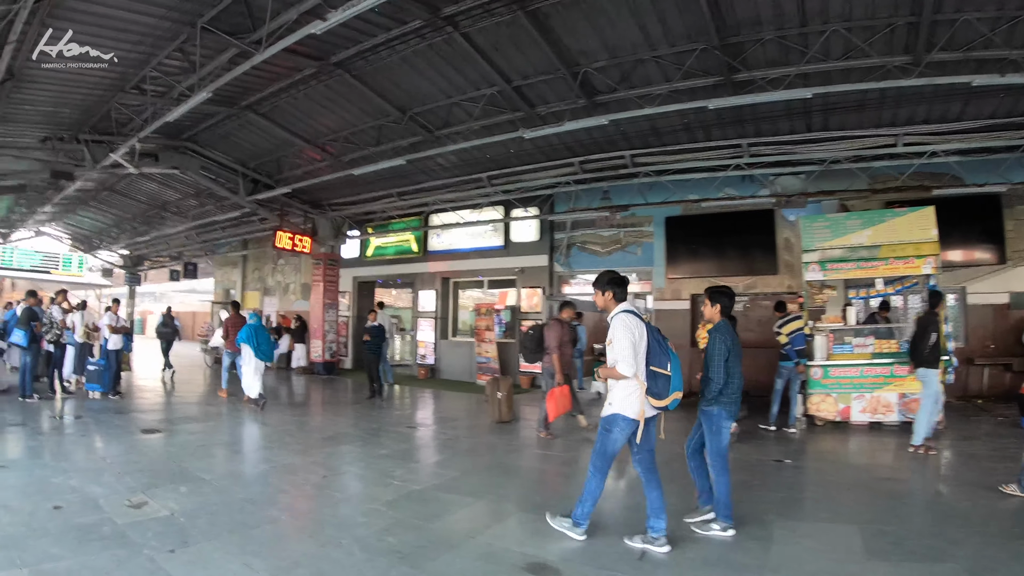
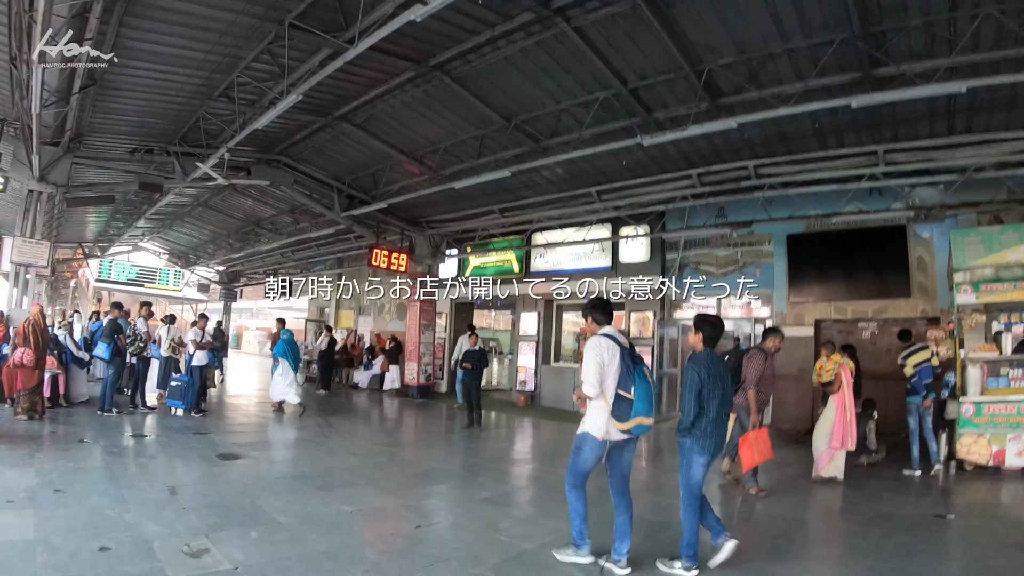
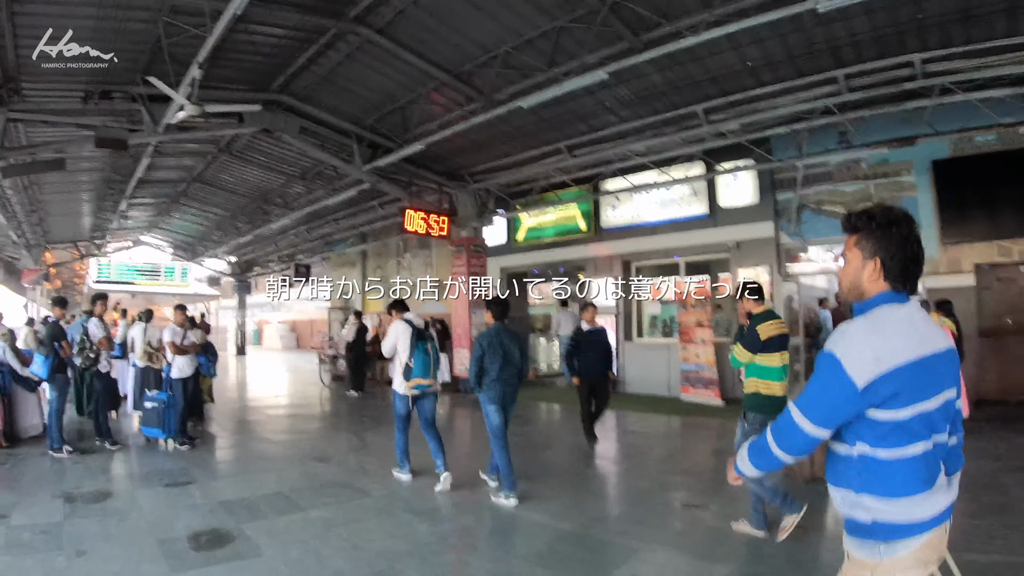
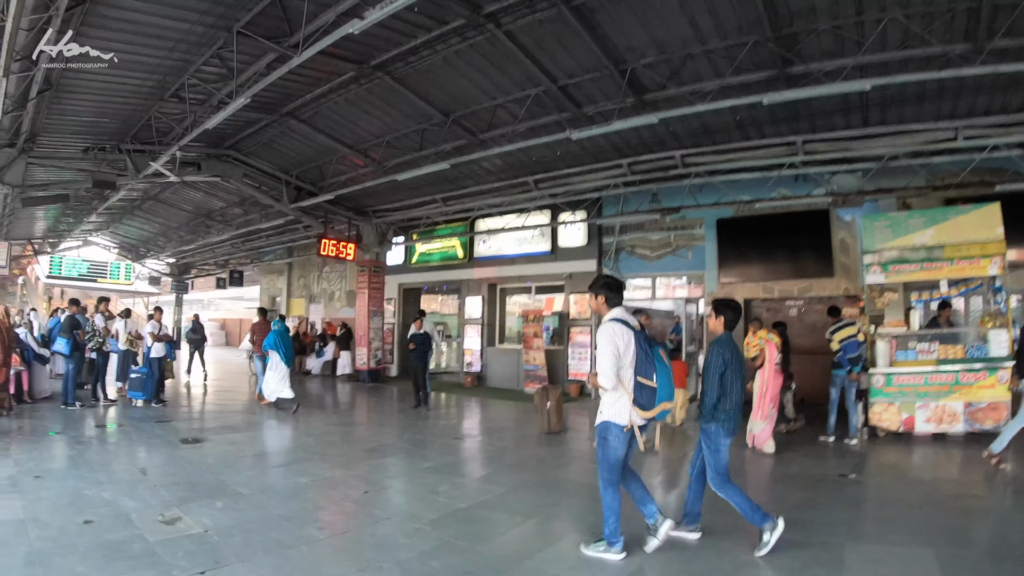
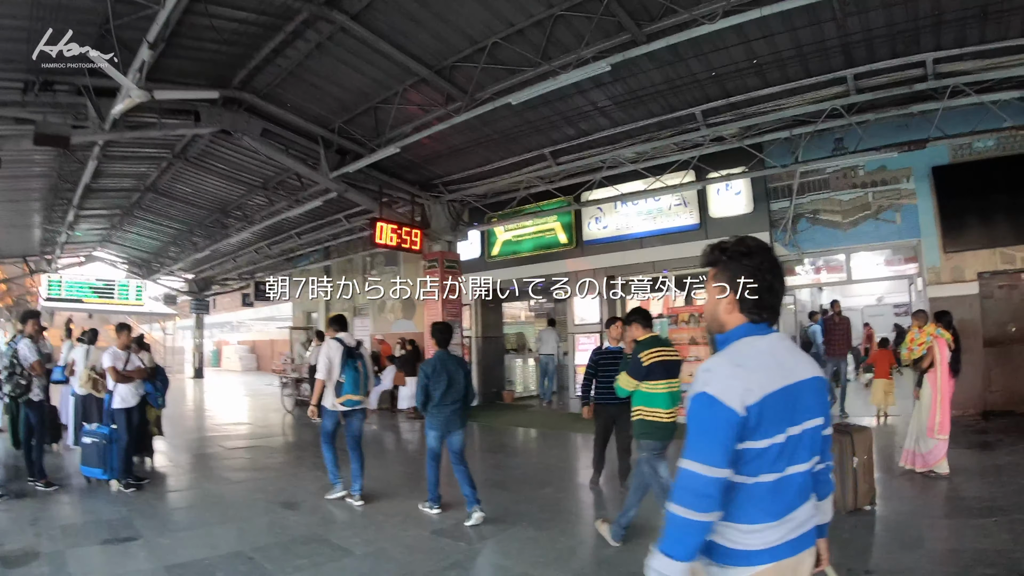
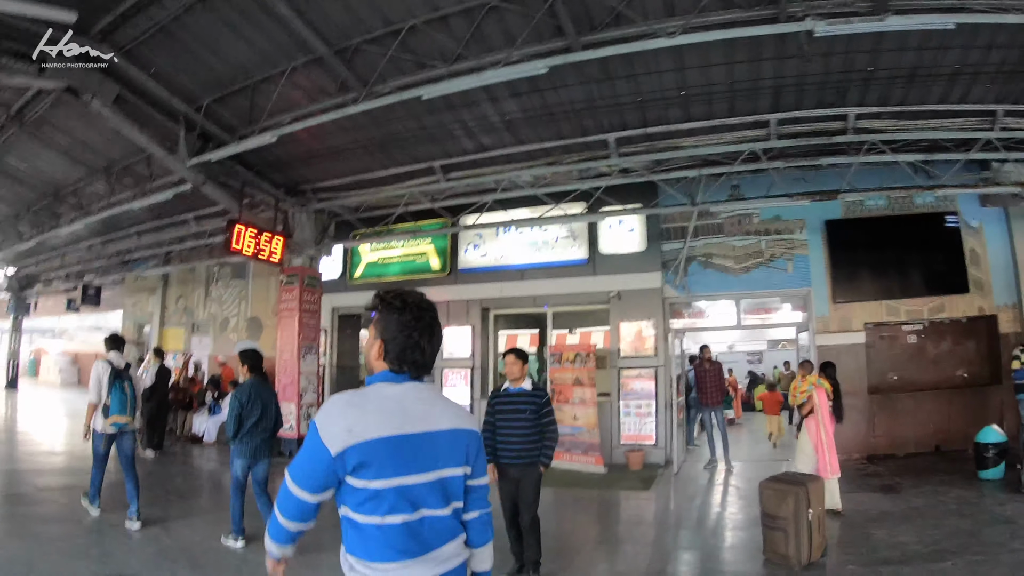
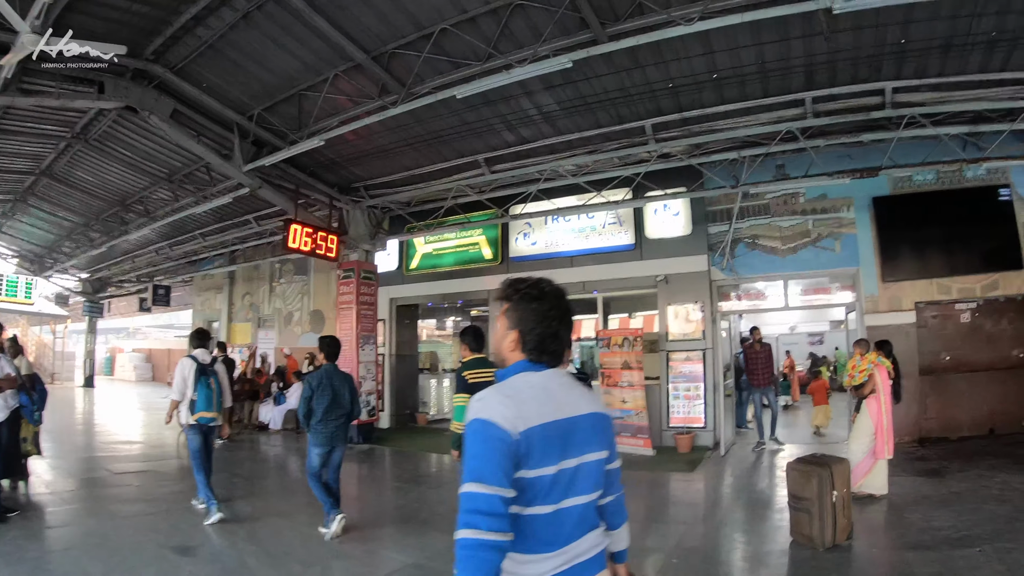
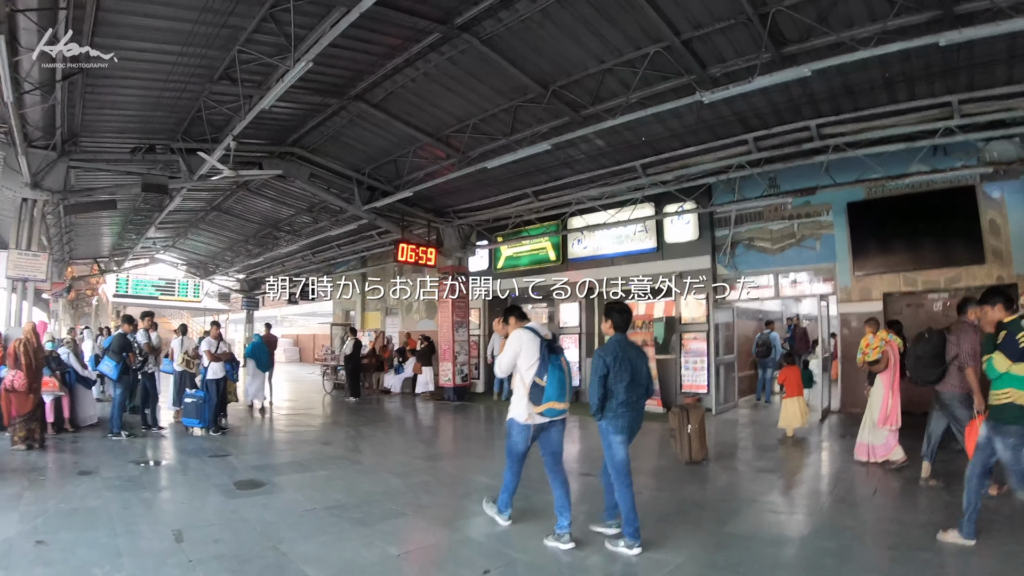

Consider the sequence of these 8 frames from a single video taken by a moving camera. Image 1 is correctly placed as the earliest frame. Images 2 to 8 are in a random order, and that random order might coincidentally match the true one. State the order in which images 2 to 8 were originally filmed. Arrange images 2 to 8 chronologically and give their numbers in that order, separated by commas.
4, 2, 8, 3, 5, 7, 6
